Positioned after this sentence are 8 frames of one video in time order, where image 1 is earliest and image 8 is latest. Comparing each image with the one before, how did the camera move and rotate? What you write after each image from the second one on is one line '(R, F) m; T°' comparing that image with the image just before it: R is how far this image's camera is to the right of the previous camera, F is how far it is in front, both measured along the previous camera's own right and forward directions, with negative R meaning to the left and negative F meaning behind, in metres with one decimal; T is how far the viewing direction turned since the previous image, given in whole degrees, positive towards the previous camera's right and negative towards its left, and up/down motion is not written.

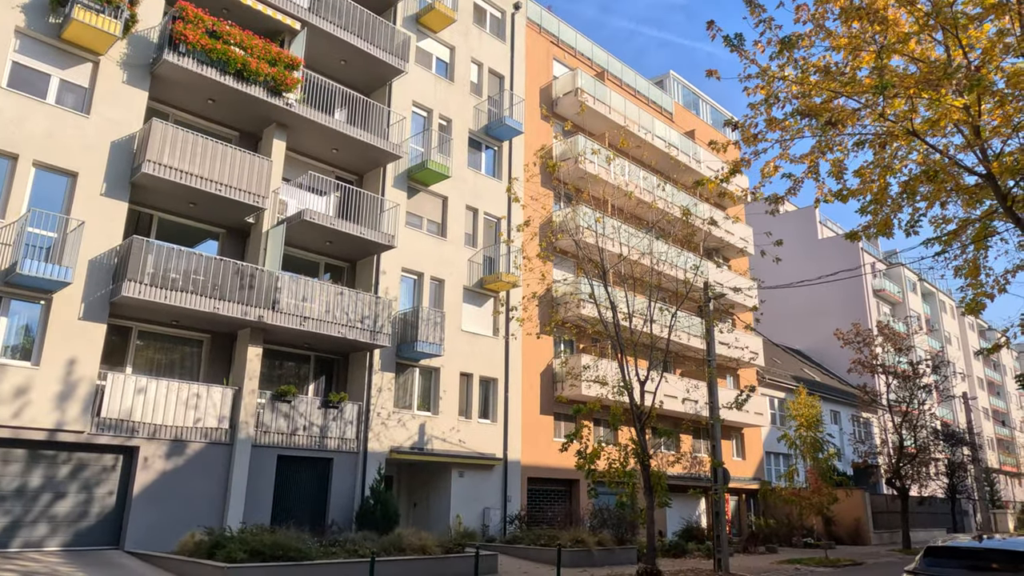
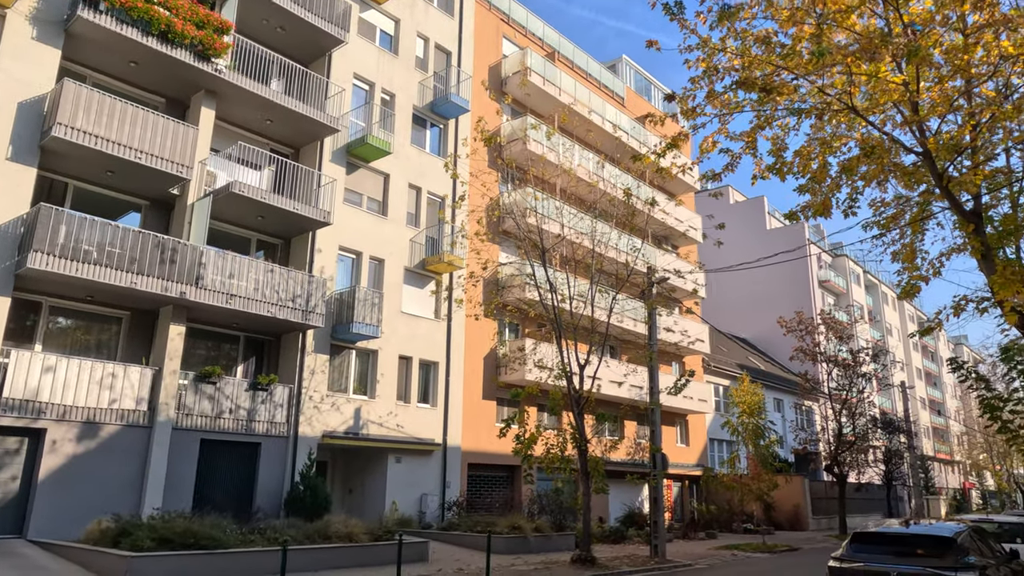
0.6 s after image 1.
(+0.4, +0.5) m; +3°
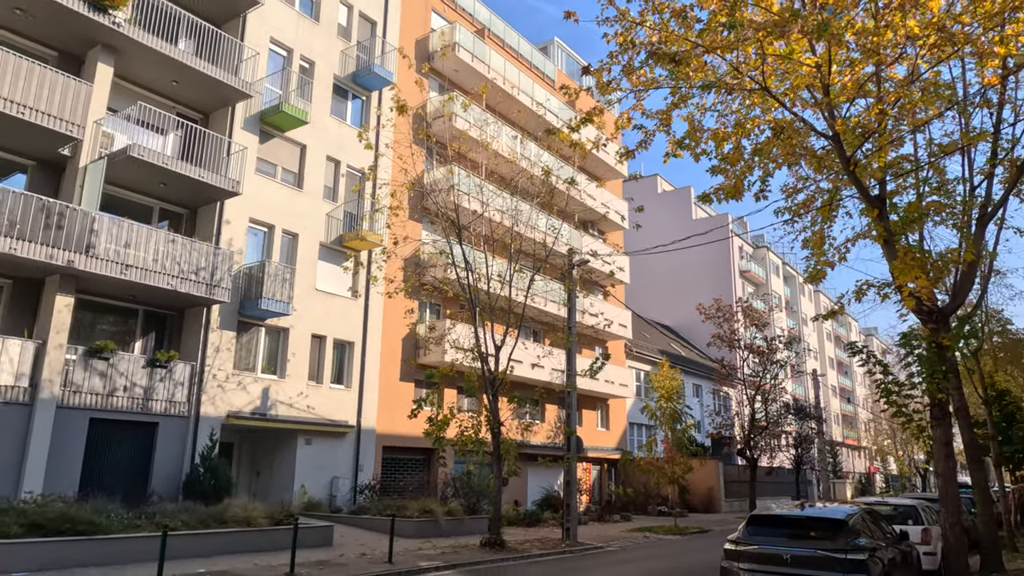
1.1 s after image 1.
(+0.4, +0.4) m; +5°
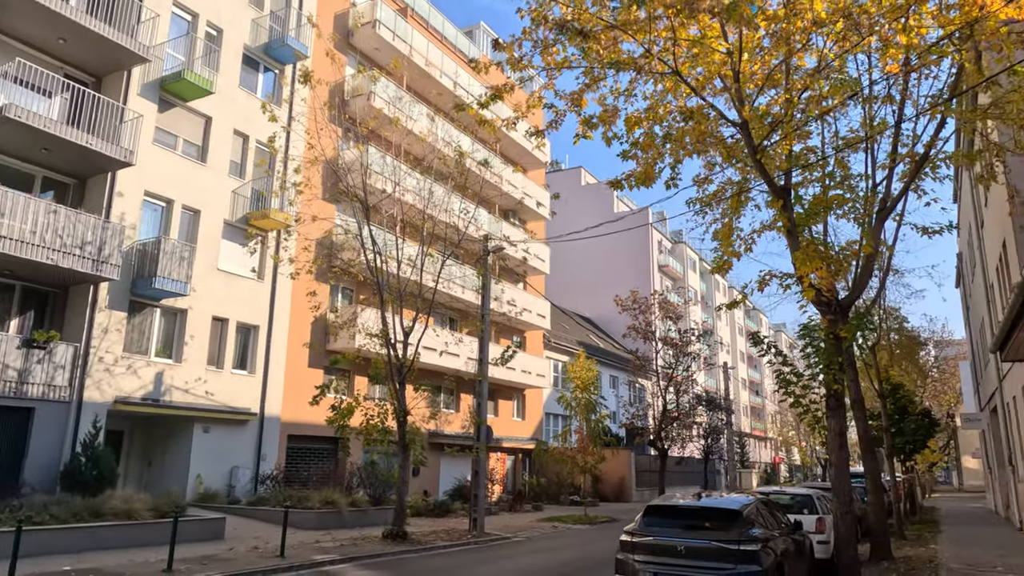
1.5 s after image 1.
(+0.3, +0.4) m; +6°
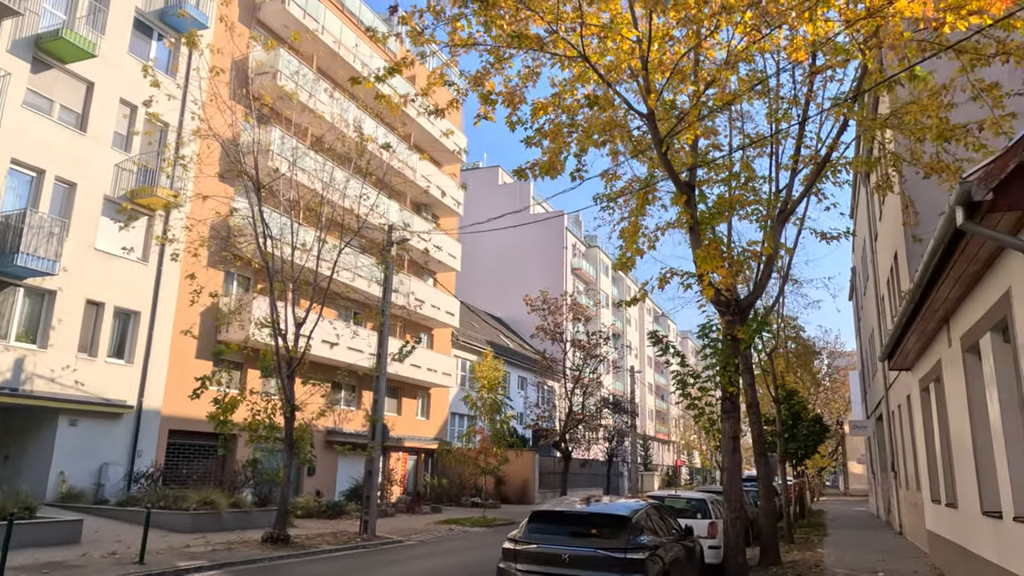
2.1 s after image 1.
(+0.3, +0.6) m; +6°
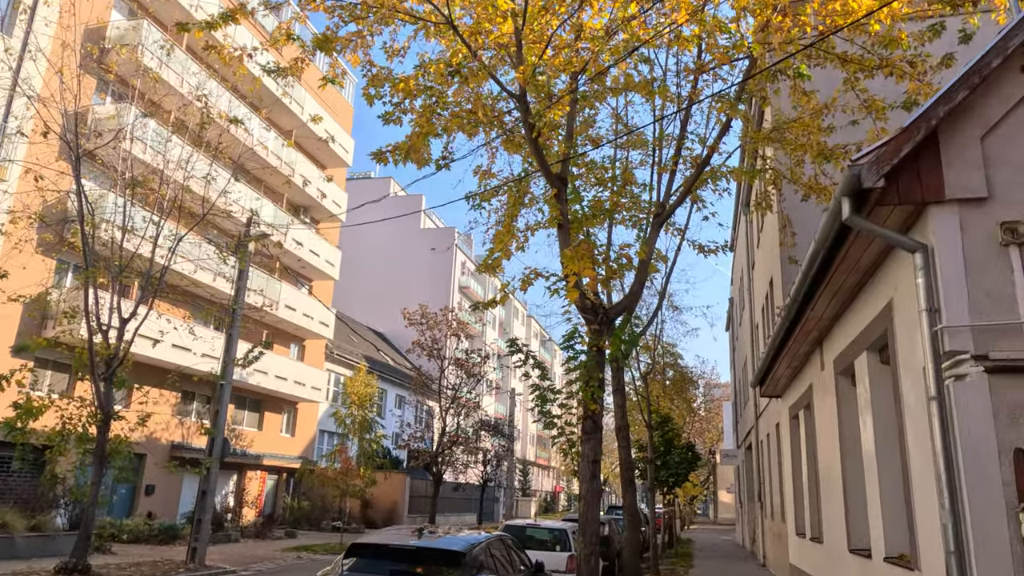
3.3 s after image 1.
(+0.6, +1.1) m; +8°
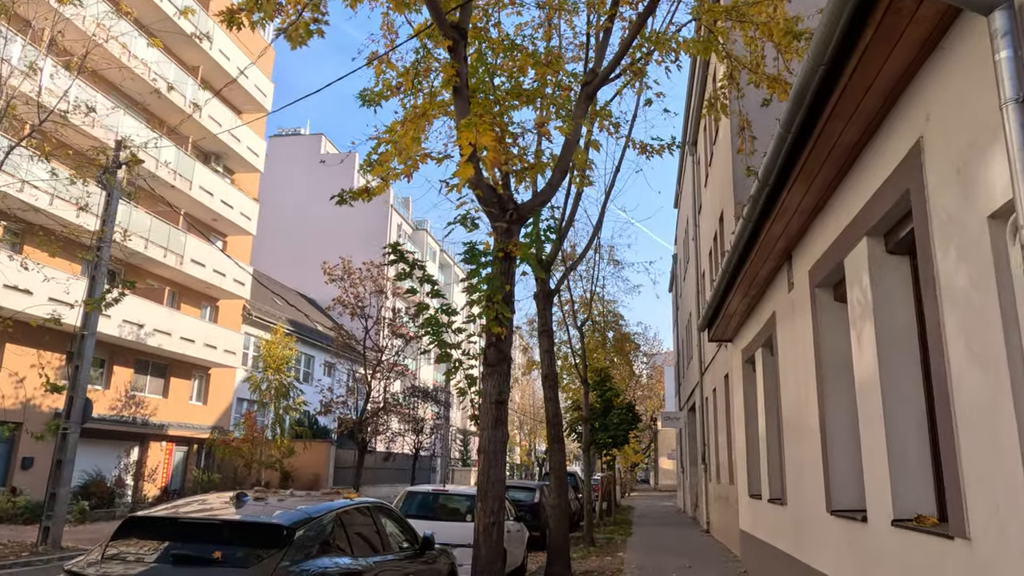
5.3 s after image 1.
(+0.6, +2.0) m; +4°
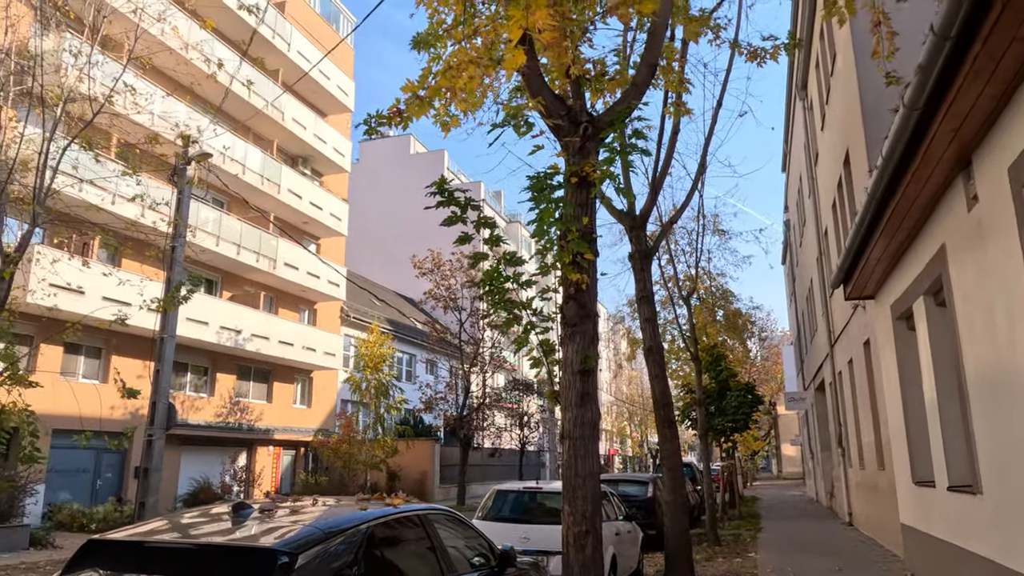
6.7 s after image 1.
(+0.1, +1.4) m; -8°
